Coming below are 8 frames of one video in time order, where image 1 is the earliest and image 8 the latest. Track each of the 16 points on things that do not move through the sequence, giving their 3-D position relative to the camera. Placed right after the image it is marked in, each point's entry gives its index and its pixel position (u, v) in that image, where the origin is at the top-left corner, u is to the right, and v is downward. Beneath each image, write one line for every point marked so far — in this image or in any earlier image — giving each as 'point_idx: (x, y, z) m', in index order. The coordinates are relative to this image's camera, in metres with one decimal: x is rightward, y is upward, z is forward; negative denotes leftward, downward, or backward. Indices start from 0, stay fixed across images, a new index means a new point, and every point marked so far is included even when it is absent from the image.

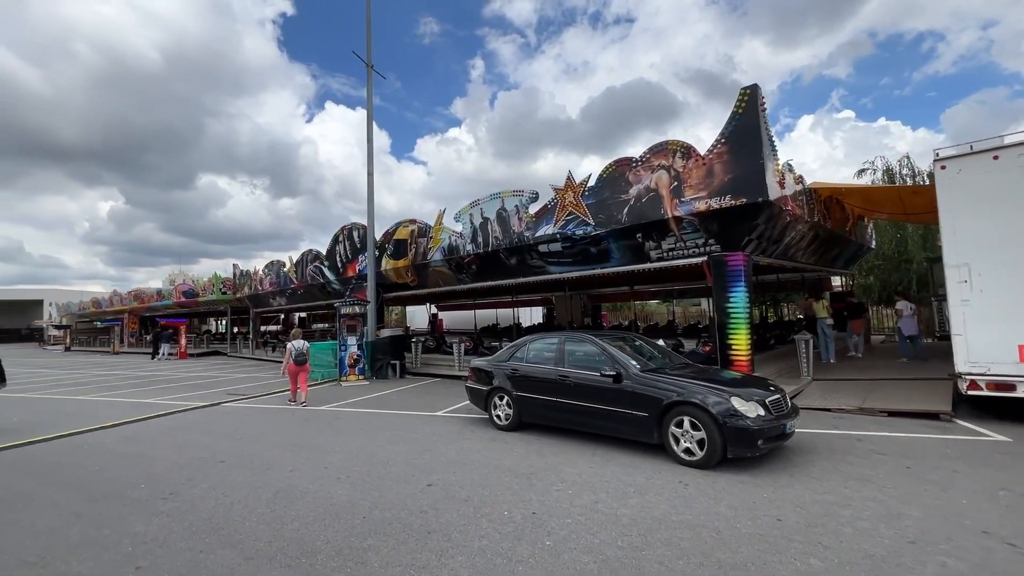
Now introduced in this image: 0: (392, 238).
0: (-4.3, +1.8, +16.9) m
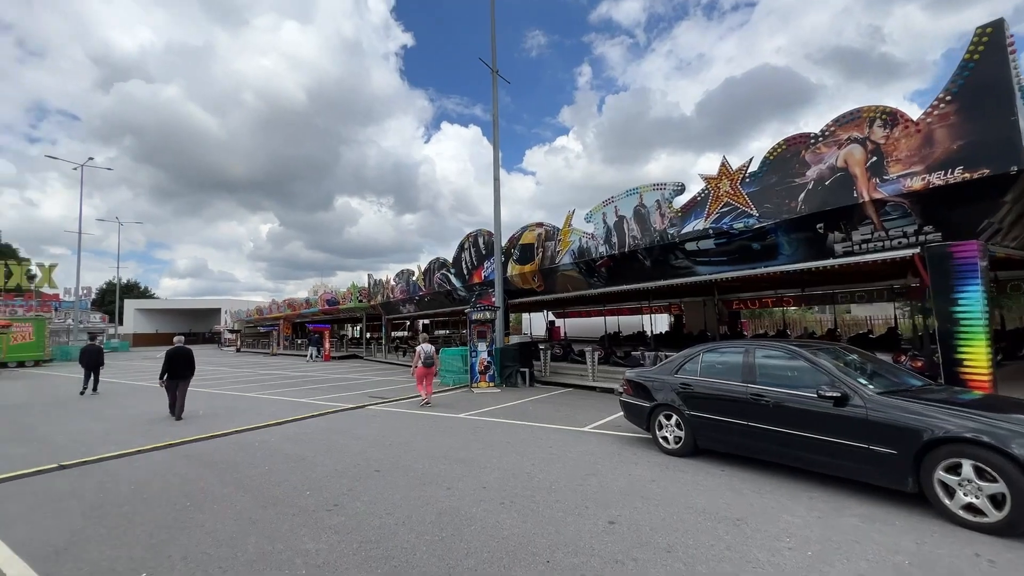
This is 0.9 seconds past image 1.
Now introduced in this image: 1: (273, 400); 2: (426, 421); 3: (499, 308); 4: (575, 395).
0: (+0.2, +1.6, +16.6) m
1: (-6.7, -3.1, +13.2) m
2: (-1.7, -2.6, +9.4) m
3: (-0.4, -0.7, +15.4) m
4: (+1.7, -2.8, +12.7) m
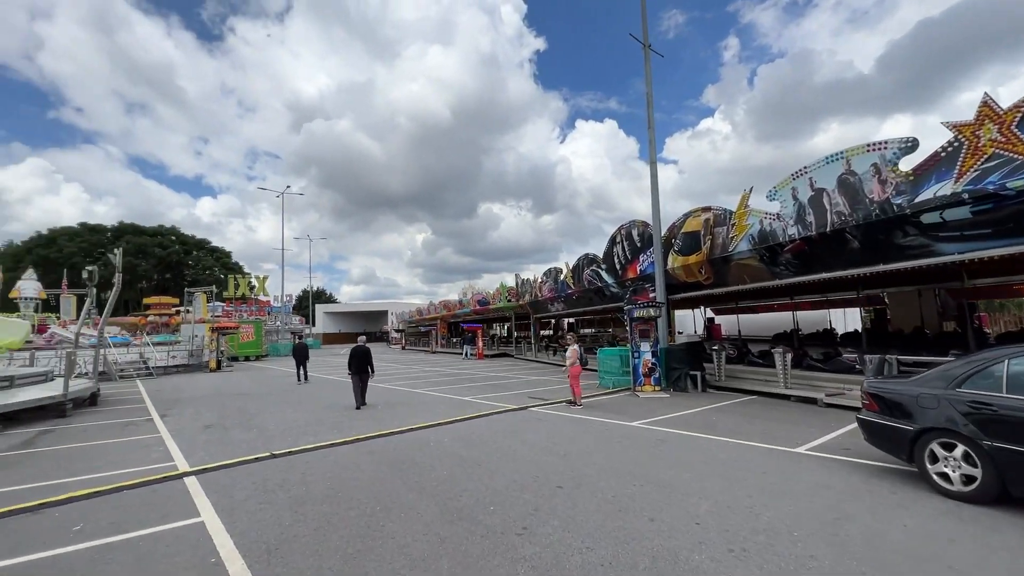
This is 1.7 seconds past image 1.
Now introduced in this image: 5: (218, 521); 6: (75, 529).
0: (+5.3, +1.8, +14.9) m
1: (-2.1, -3.2, +13.7) m
2: (+1.5, -2.5, +8.5) m
3: (+4.5, -0.5, +14.0) m
4: (+5.8, -2.6, +10.8) m
5: (-2.9, -2.3, +4.7) m
6: (-4.2, -2.3, +4.5) m
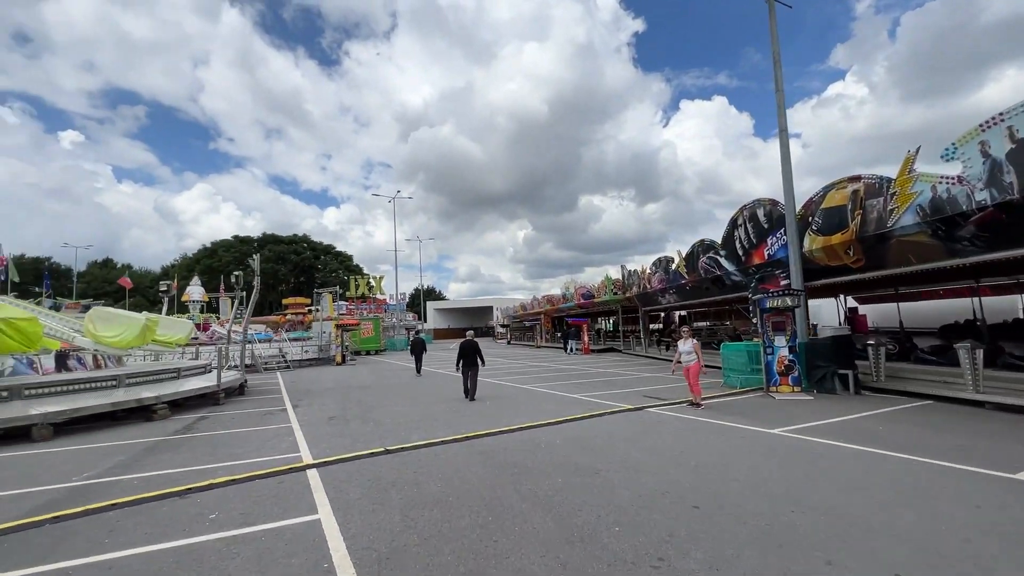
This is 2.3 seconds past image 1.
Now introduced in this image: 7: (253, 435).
0: (+8.4, +2.2, +12.8) m
1: (+1.0, -3.0, +13.2) m
2: (+3.4, -2.3, +7.4) m
3: (+7.4, -0.1, +12.1) m
4: (+8.0, -2.3, +8.7) m
5: (-1.7, -2.3, +4.6) m
6: (-3.0, -2.3, +4.7) m
7: (-4.8, -2.7, +8.7) m
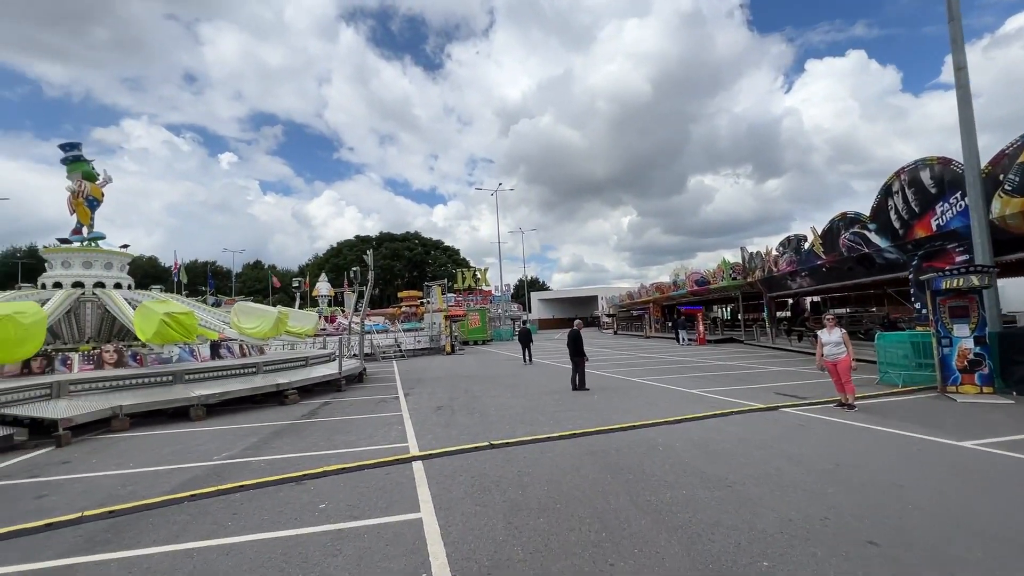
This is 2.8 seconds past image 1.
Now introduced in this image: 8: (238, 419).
0: (+10.8, +2.8, +10.1) m
1: (+3.8, -2.6, +12.2) m
2: (+4.9, -2.0, +6.0) m
3: (+9.8, +0.4, +9.7) m
4: (+9.7, -1.8, +6.3) m
5: (-0.7, -2.1, +4.4) m
6: (-1.9, -2.2, +4.8) m
7: (-2.8, -2.6, +9.1) m
8: (-5.8, -2.8, +10.0) m
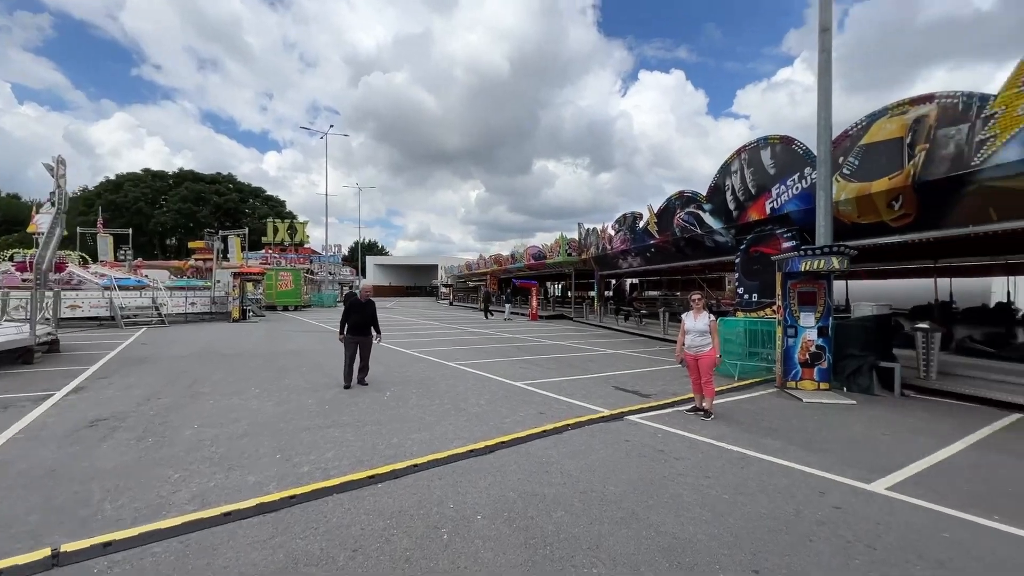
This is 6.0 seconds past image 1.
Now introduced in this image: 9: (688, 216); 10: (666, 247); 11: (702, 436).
0: (+7.0, +3.0, +9.4) m
1: (-0.6, -1.8, +9.4) m
2: (+2.4, -1.7, +3.8) m
3: (+6.0, +0.6, +8.7) m
4: (+6.9, -1.8, +5.6) m
5: (-2.4, -1.7, +0.5) m
6: (-3.7, -1.6, +0.5) m
7: (-5.9, -1.7, +4.3) m
8: (-9.0, -1.6, +4.2) m
9: (+6.0, +2.5, +16.1) m
10: (+5.9, +1.6, +17.9) m
11: (+2.3, -1.8, +5.6) m
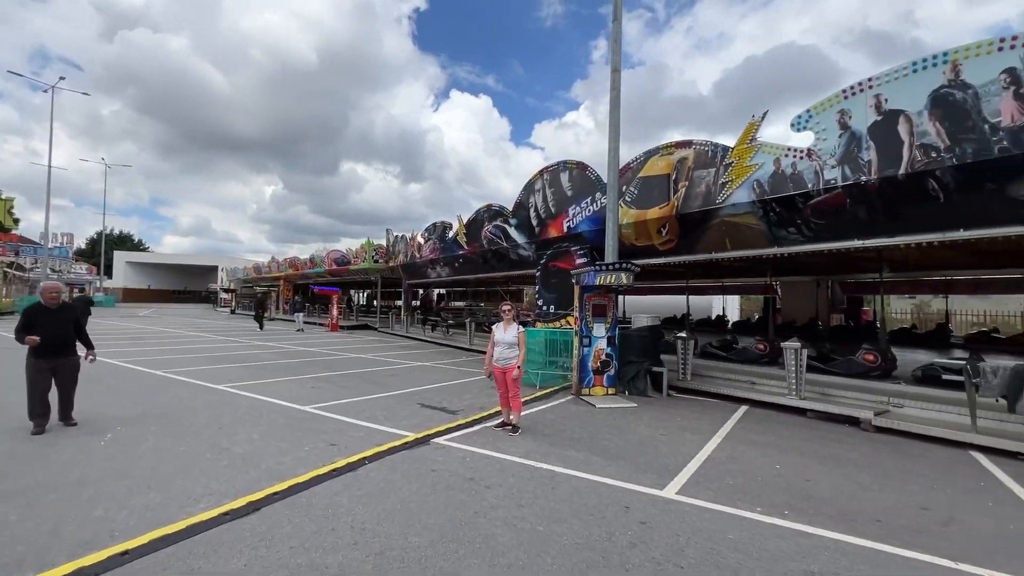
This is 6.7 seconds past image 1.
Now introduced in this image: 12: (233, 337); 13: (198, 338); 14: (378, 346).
0: (+3.0, +2.7, +10.8) m
1: (-4.1, -1.9, +7.7) m
2: (+0.9, -1.8, +3.8) m
3: (+2.3, +0.4, +9.7) m
4: (+4.3, -2.1, +7.1) m
5: (-2.3, -1.6, -1.2) m
6: (-3.4, -1.5, -1.7) m
7: (-6.9, -1.5, +0.9) m
8: (-9.8, -1.4, -0.4) m
9: (-0.5, +2.1, +16.5) m
10: (-1.4, +1.2, +18.1) m
11: (+0.1, -1.9, +5.3) m
12: (-11.5, -2.0, +19.7) m
13: (-12.5, -2.0, +18.9) m
14: (-4.9, -2.2, +17.7) m
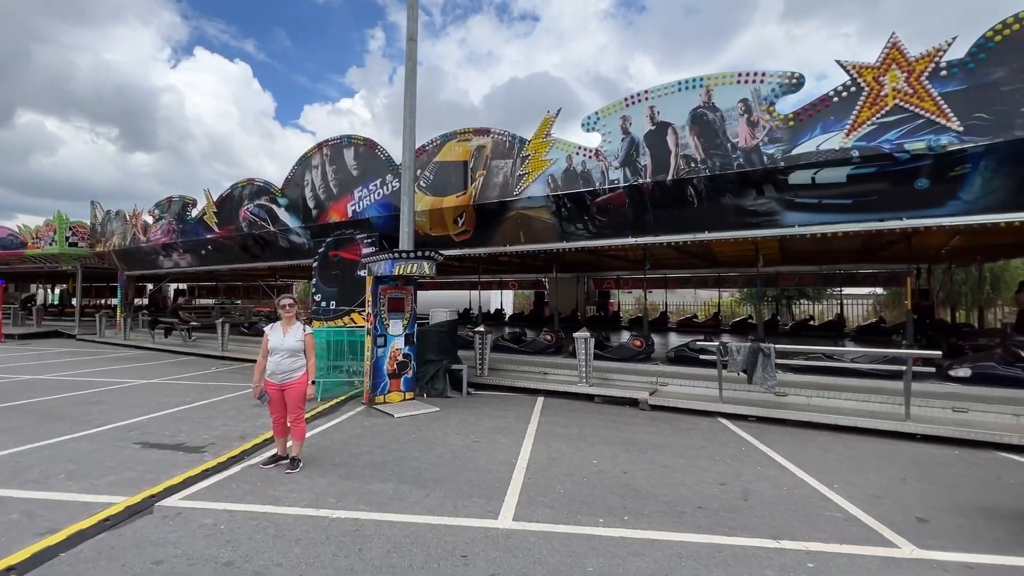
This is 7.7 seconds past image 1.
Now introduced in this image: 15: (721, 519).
0: (-1.5, +2.8, +10.0) m
1: (-6.5, -1.8, +4.1) m
2: (-0.3, -1.7, +2.8) m
3: (-1.7, +0.5, +8.8) m
4: (+1.2, -1.9, +7.4) m
5: (-0.9, -1.5, -3.0) m
6: (-1.7, -1.4, -4.0) m
7: (-6.0, -1.4, -3.2) m
8: (-8.0, -1.3, -5.6) m
9: (-7.2, +2.3, +13.6) m
10: (-8.7, +1.4, +14.7) m
11: (-1.7, -1.8, +3.9) m
12: (-18.5, -1.8, +11.6) m
13: (-19.1, -1.8, +10.4) m
14: (-11.7, -2.0, +12.7) m
15: (+1.5, -1.8, +3.7) m
